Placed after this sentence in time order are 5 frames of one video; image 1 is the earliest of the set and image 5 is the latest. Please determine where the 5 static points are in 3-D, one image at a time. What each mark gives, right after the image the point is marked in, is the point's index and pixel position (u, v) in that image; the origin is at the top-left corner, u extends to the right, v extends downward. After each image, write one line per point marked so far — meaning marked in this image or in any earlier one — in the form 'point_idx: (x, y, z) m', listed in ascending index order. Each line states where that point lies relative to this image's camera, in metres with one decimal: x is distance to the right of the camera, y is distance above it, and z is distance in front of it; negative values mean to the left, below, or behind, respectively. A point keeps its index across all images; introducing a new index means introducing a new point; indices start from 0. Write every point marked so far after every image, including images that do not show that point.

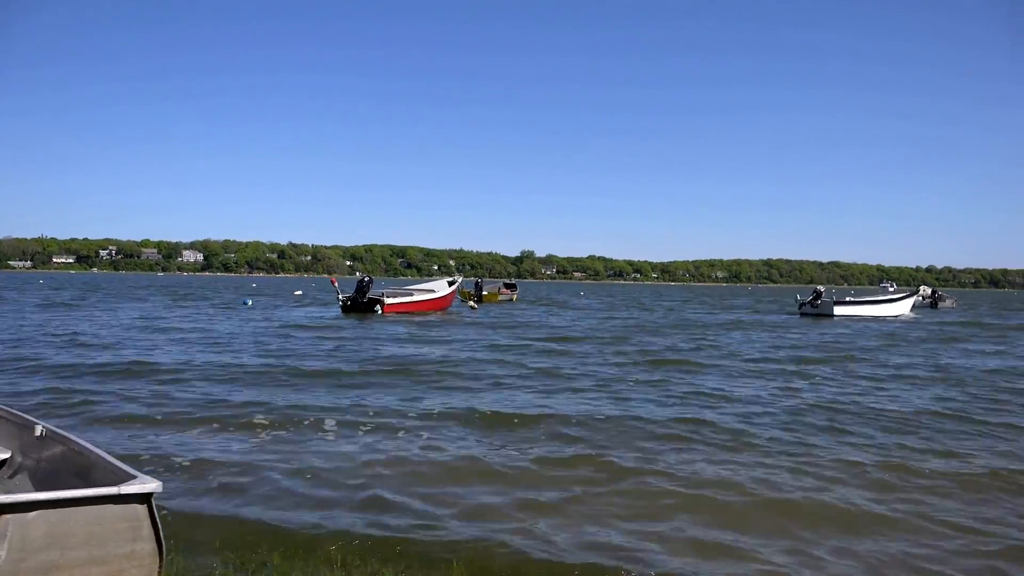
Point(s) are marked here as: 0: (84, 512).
0: (-1.9, -1.0, +3.6) m
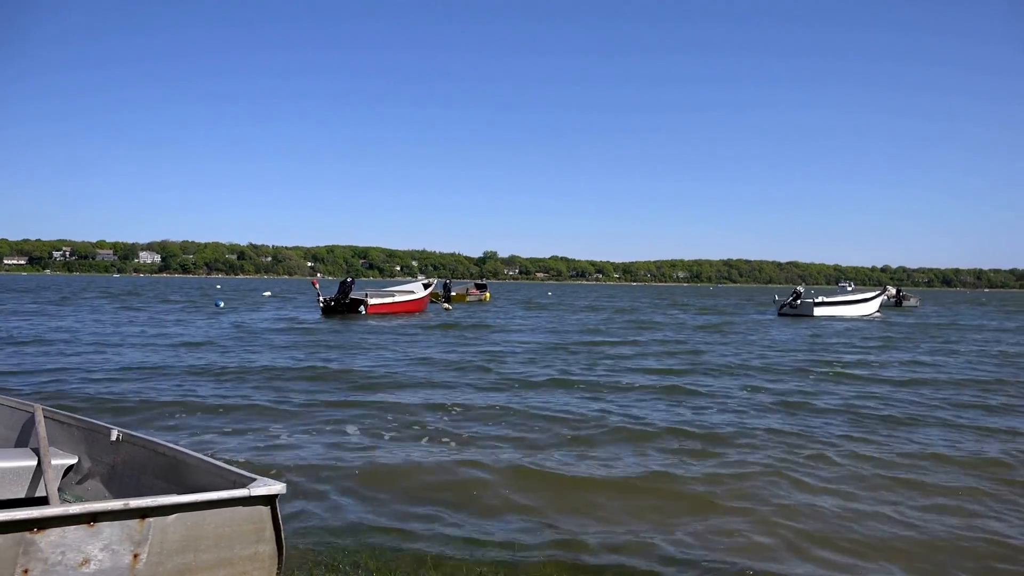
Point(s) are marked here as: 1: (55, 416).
0: (-1.3, -1.0, +3.6) m
1: (-3.3, -0.9, +6.0) m
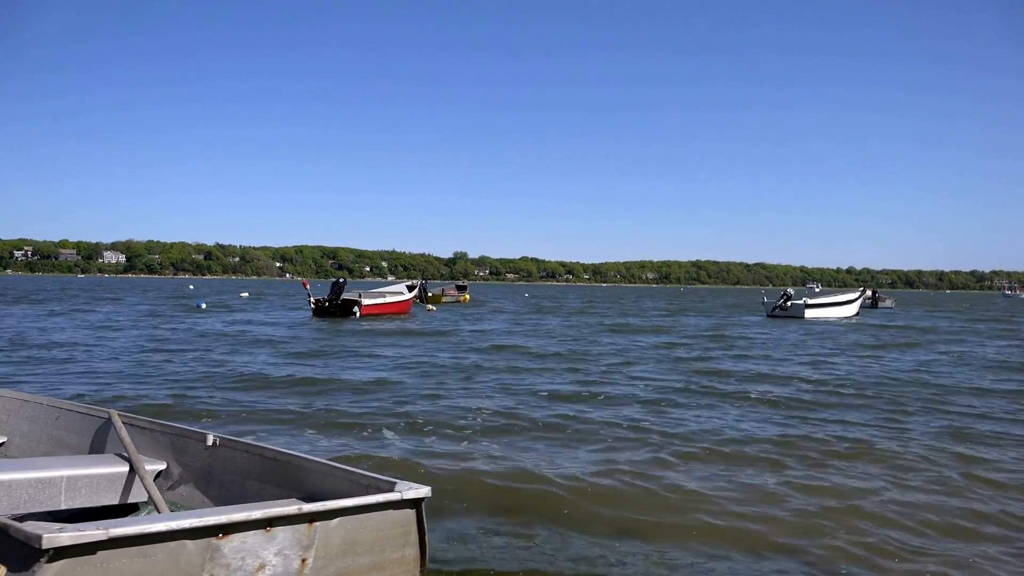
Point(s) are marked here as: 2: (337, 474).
0: (-0.6, -1.0, +3.6) m
1: (-2.7, -1.0, +5.9) m
2: (-0.9, -1.0, +4.4) m
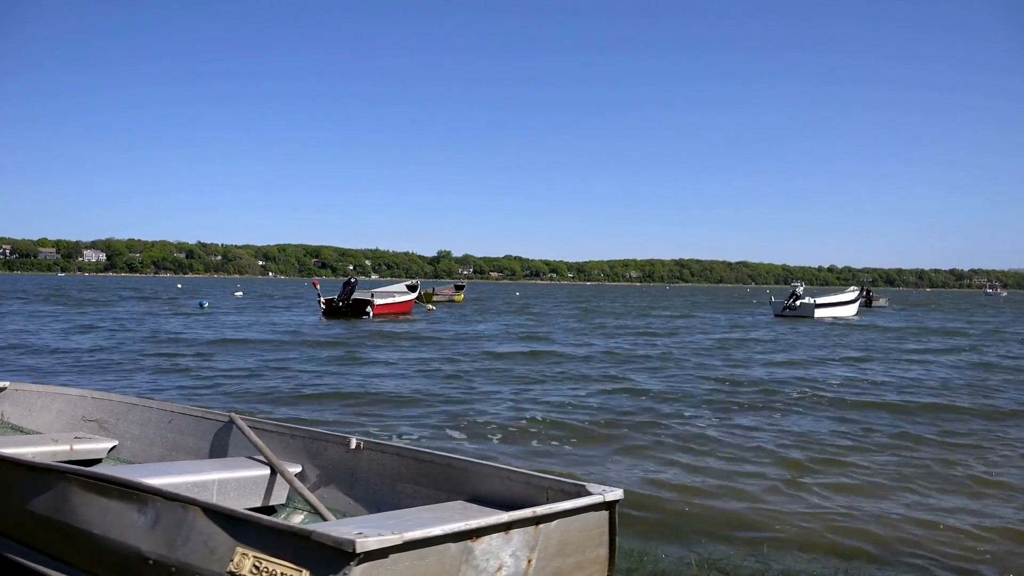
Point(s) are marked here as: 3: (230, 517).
0: (+0.3, -1.1, +3.8) m
1: (-1.8, -1.0, +6.0) m
2: (0.0, -1.0, +4.5) m
3: (-1.0, -0.8, +3.0) m
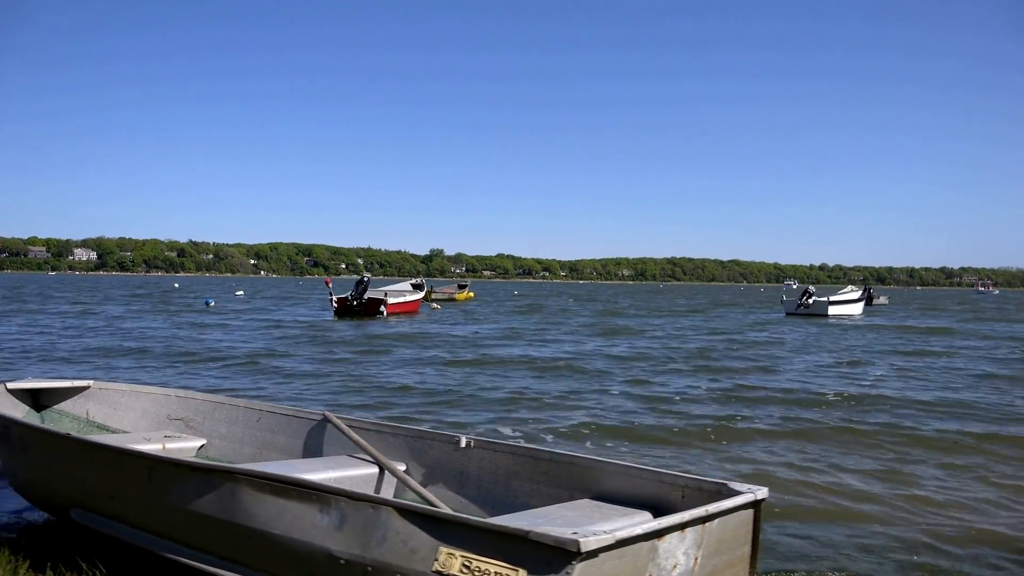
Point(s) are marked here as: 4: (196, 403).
0: (+1.0, -1.1, +3.8) m
1: (-1.1, -1.0, +6.1) m
2: (+0.7, -1.0, +4.6) m
3: (-0.3, -0.8, +3.0) m
4: (-2.7, -1.0, +7.0) m
